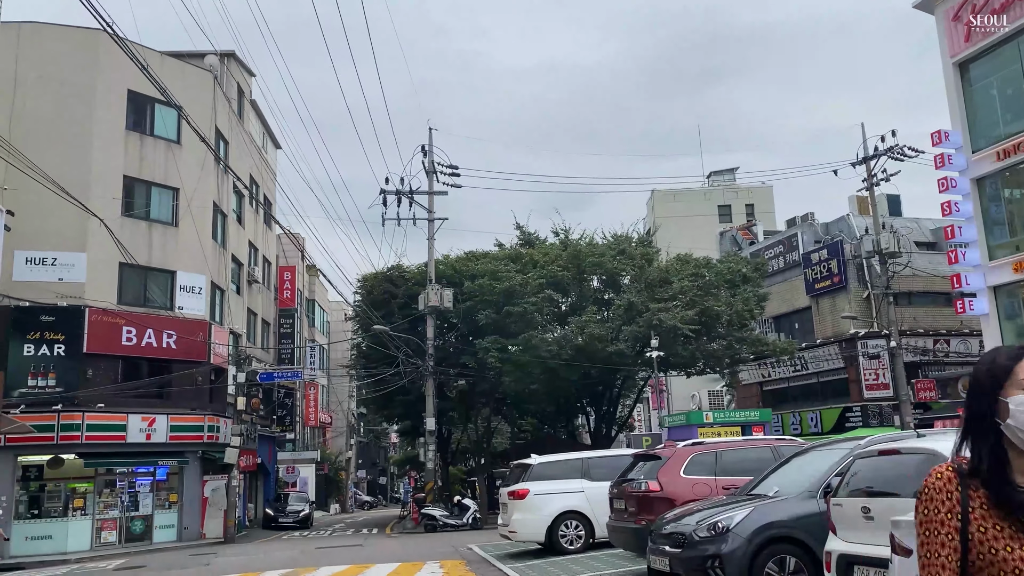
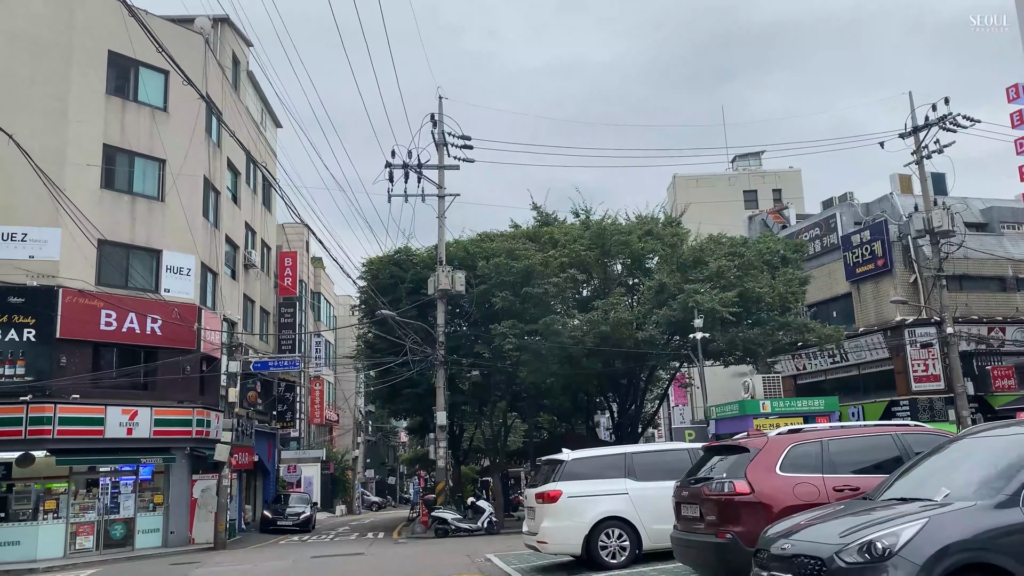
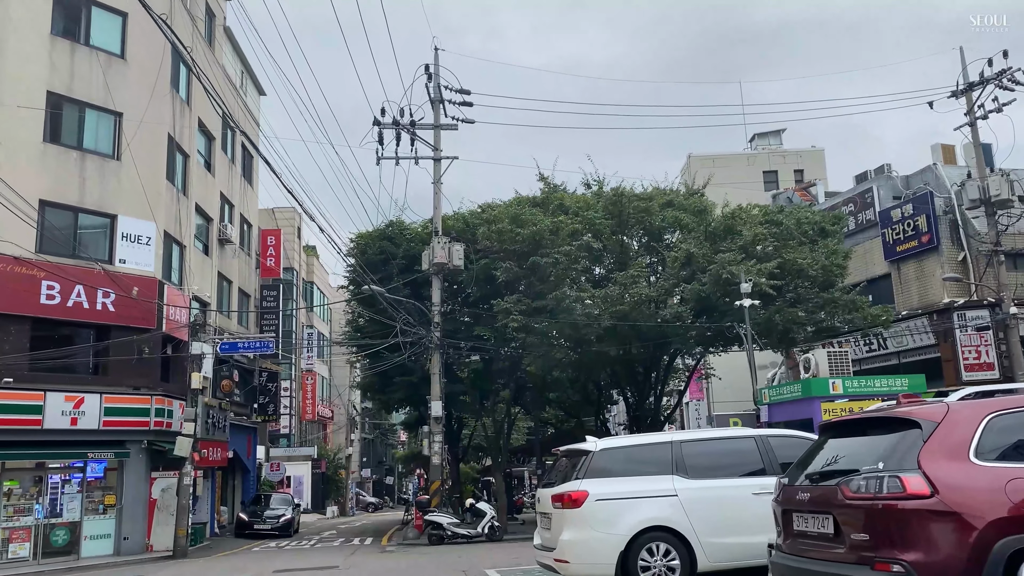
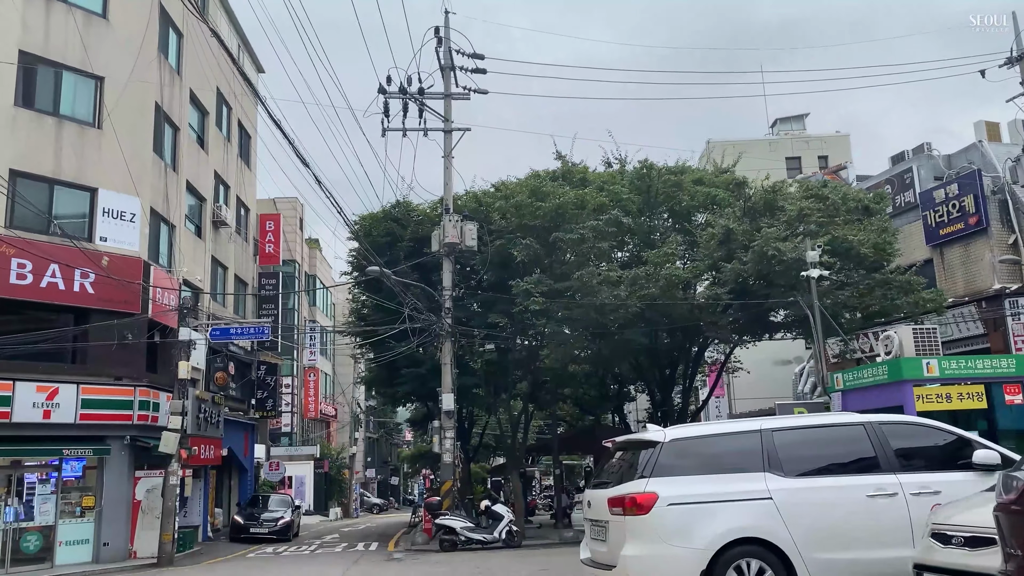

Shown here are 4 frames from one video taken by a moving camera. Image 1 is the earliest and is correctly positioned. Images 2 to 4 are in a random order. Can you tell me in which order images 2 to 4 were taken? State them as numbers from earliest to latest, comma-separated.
2, 3, 4
